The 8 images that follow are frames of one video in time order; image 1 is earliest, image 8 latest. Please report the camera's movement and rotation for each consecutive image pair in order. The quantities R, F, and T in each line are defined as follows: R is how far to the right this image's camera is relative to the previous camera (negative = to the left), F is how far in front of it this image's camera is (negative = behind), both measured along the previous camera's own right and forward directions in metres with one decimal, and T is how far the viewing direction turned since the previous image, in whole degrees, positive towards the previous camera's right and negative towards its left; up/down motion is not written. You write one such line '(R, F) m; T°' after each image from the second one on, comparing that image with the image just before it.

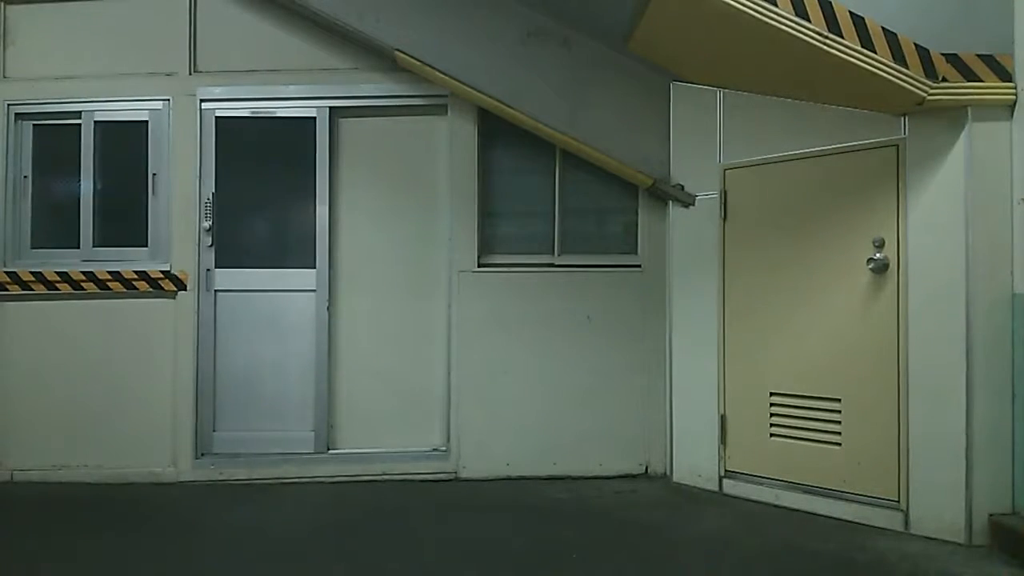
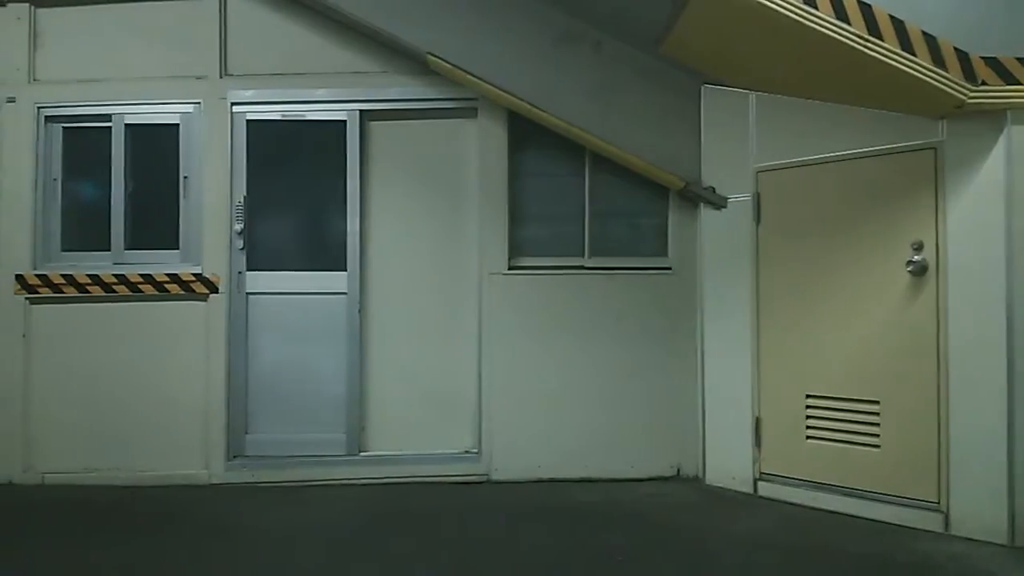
(-0.1, 0.0) m; 0°
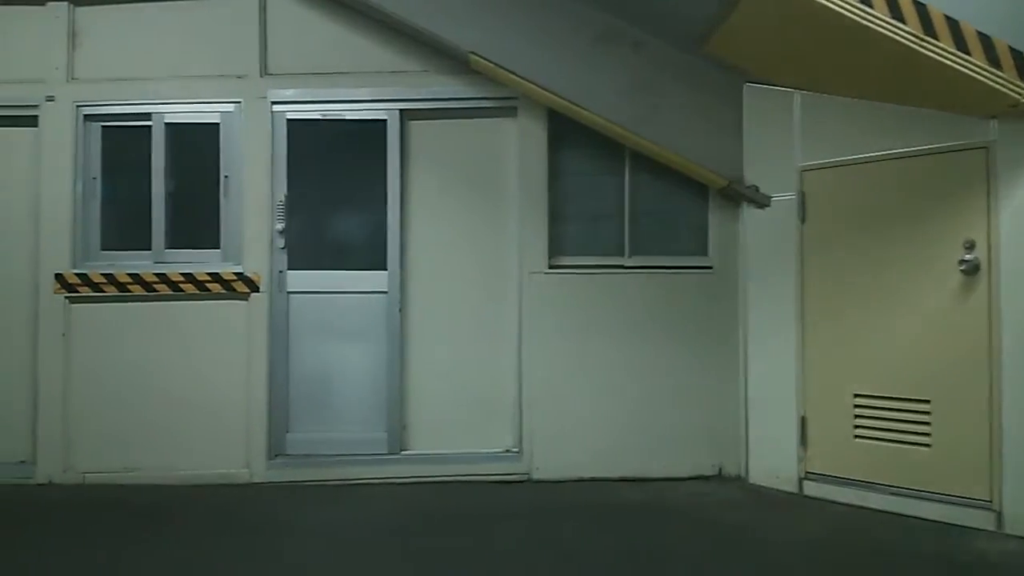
(-0.1, 0.0) m; 0°
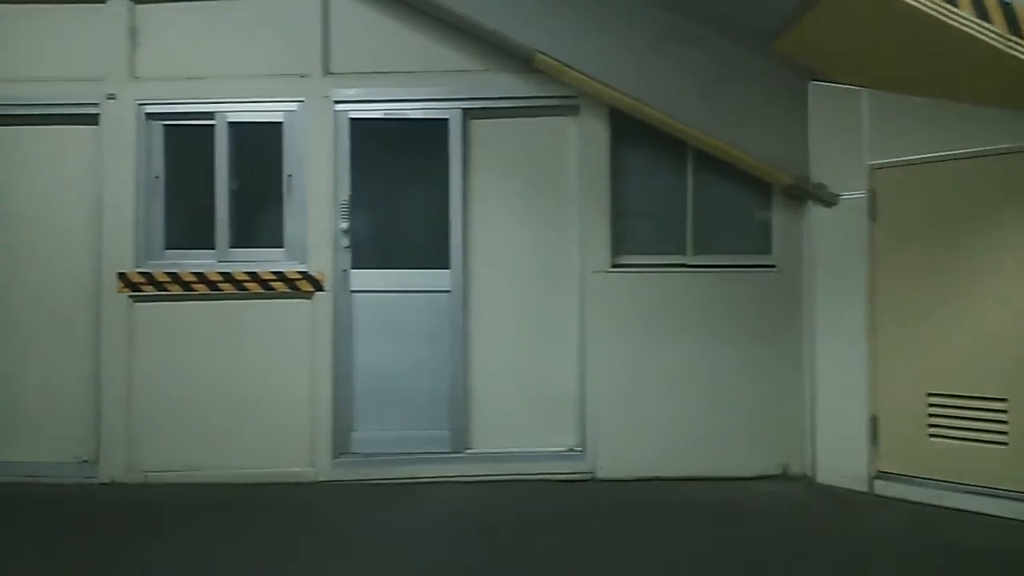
(-0.2, 0.0) m; 0°
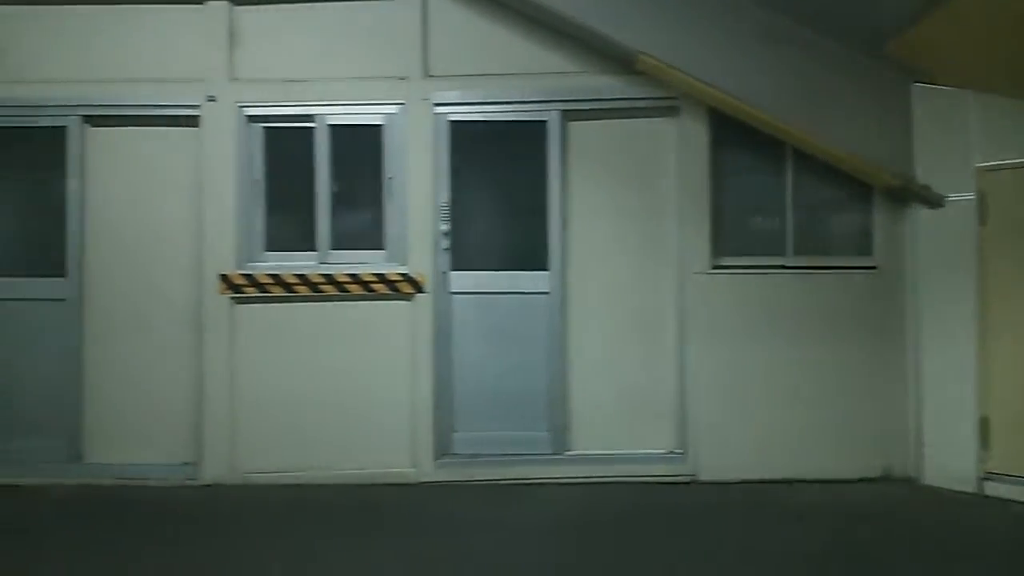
(-0.3, 0.0) m; 0°
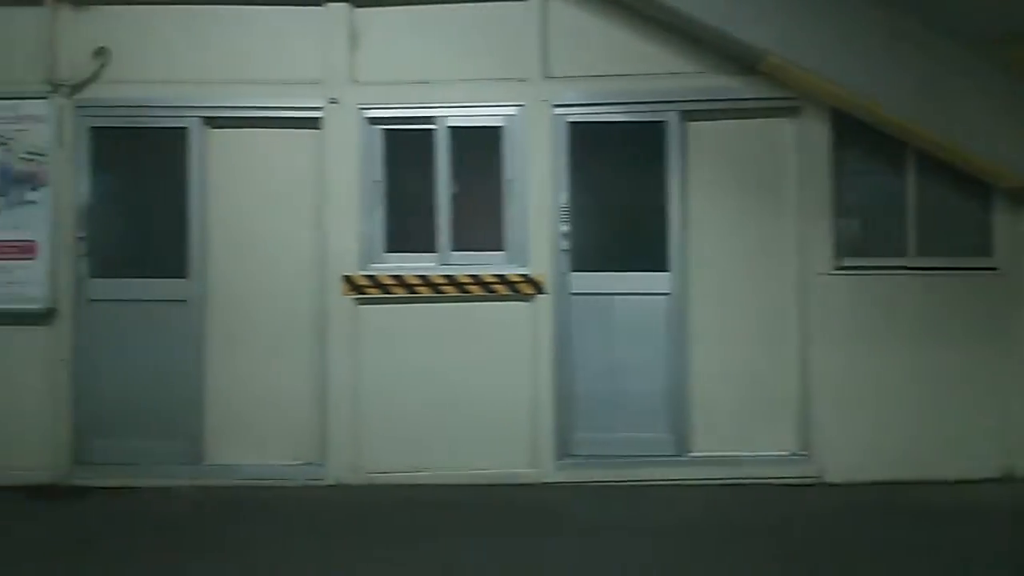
(-0.4, 0.0) m; 0°
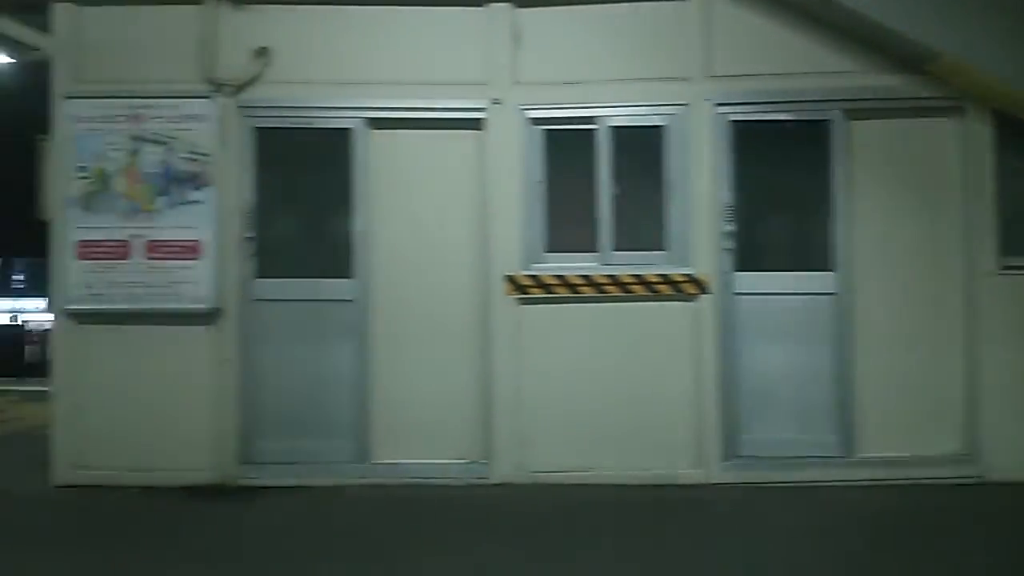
(-0.5, 0.0) m; -1°
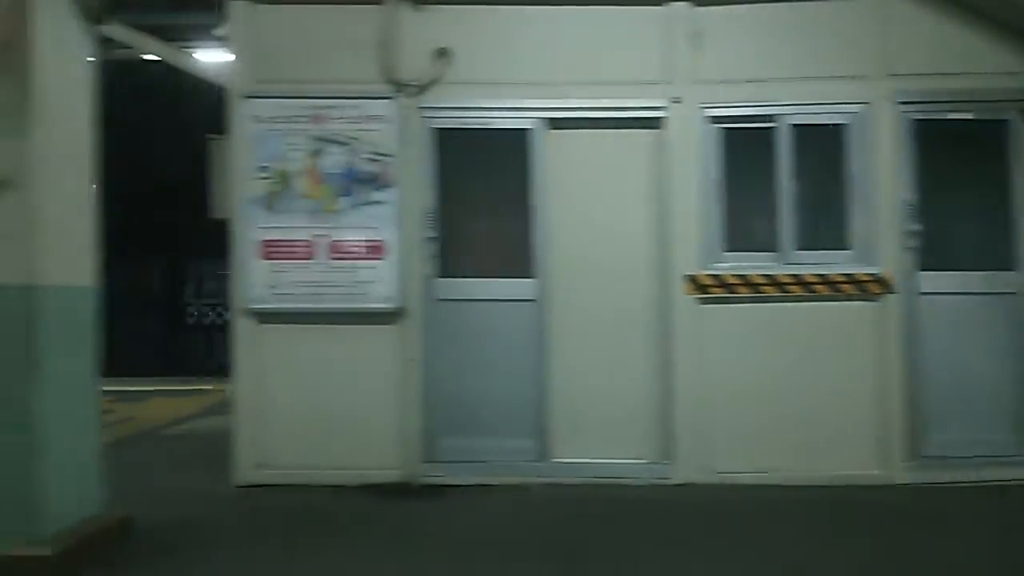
(-0.5, 0.0) m; -1°
